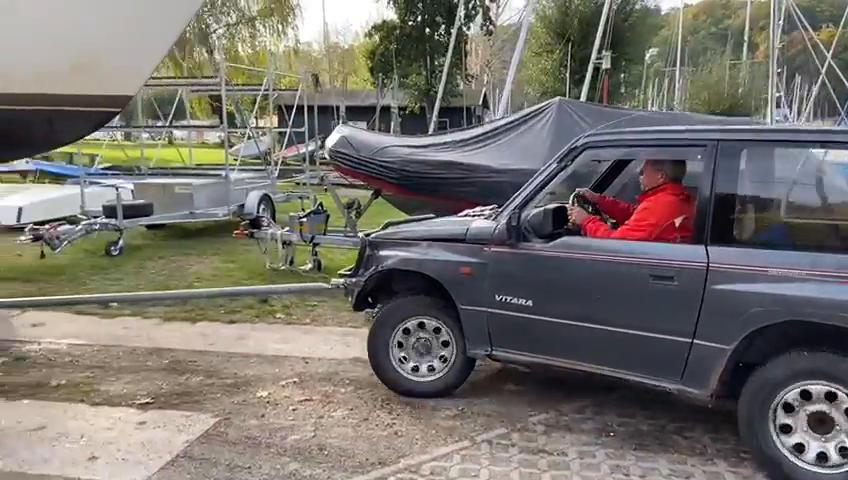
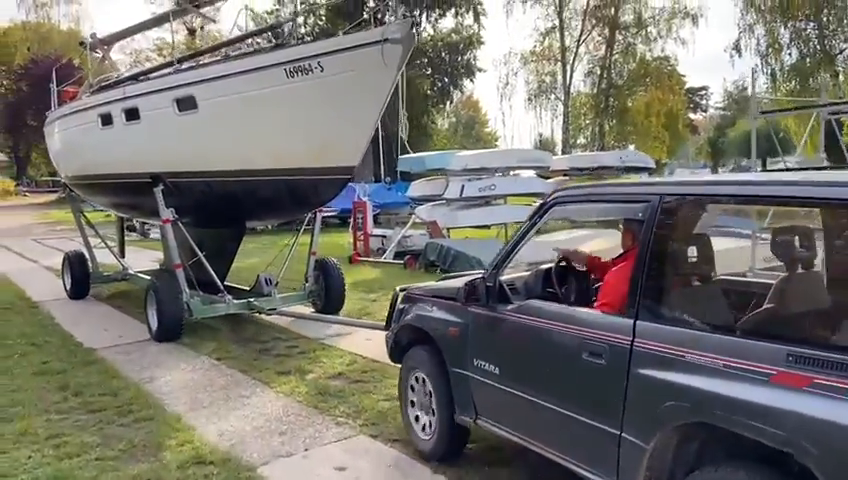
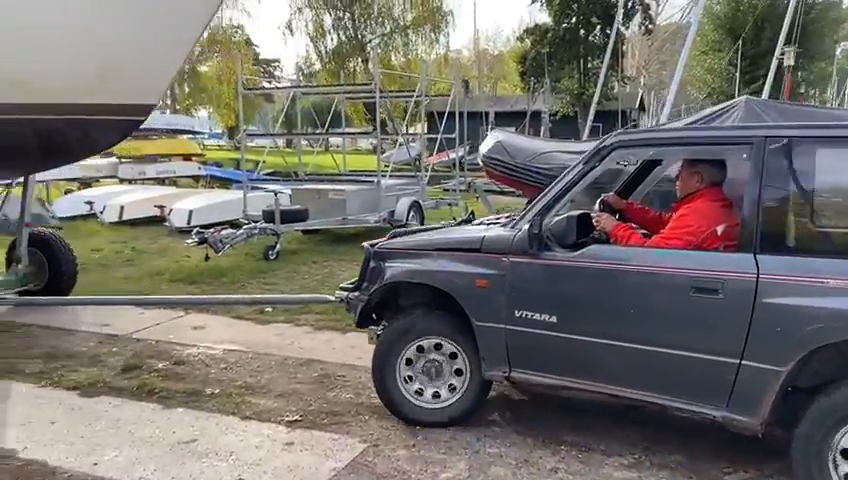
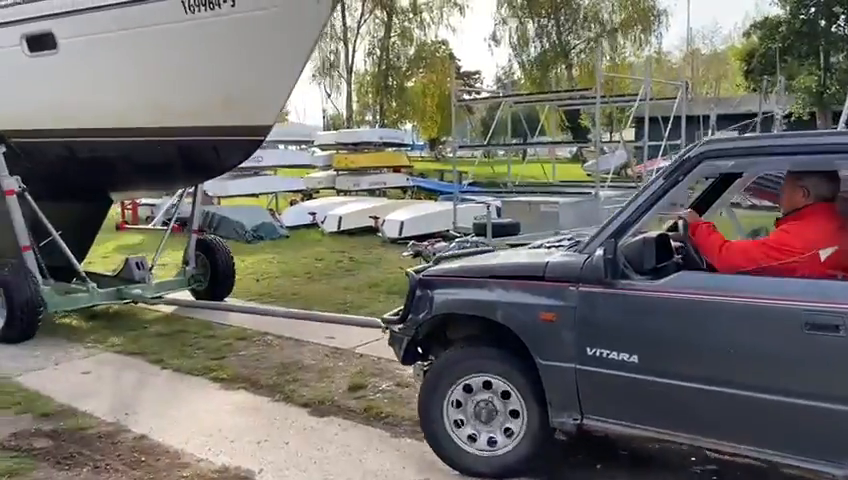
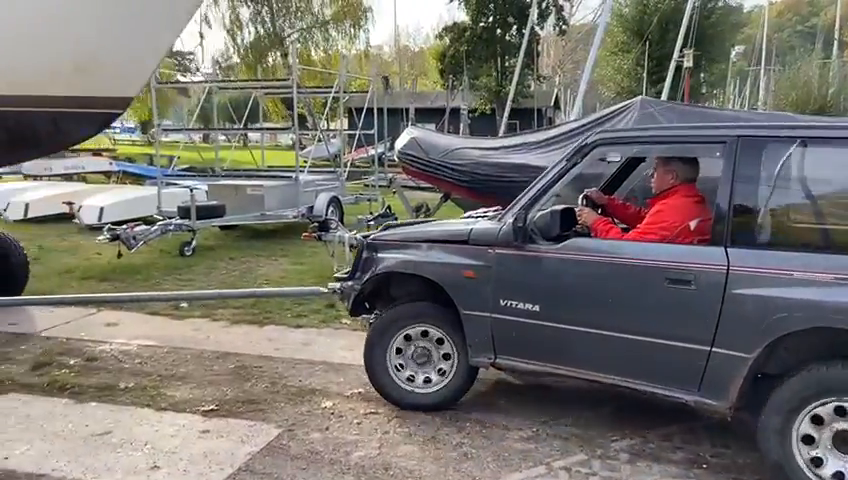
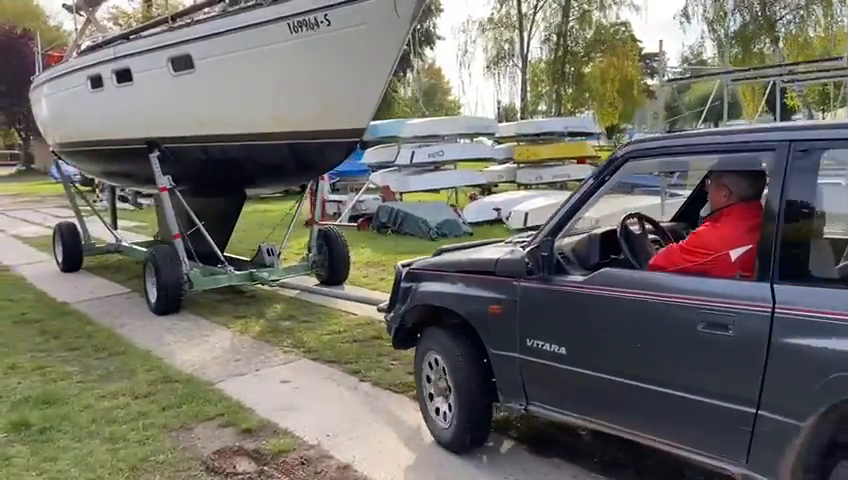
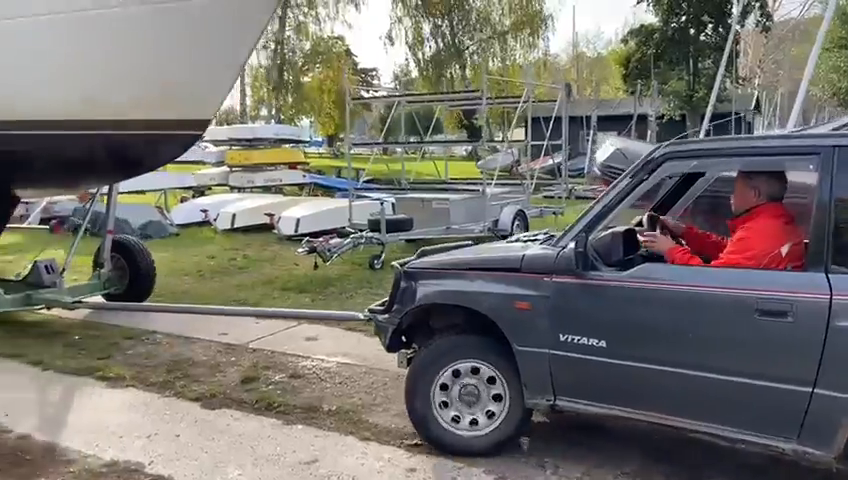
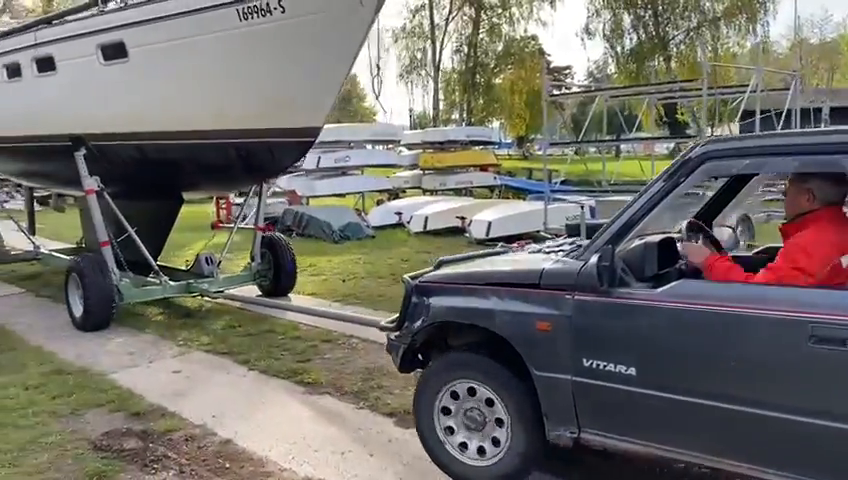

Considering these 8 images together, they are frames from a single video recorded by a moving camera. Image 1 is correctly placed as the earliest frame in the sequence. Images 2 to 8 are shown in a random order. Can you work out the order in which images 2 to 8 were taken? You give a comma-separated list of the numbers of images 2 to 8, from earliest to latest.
5, 3, 7, 4, 8, 6, 2
